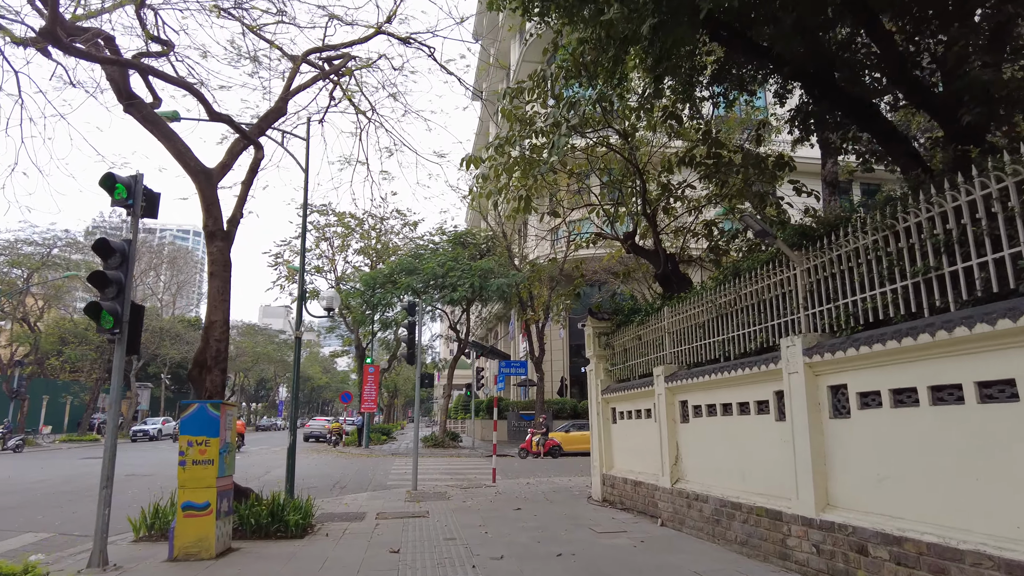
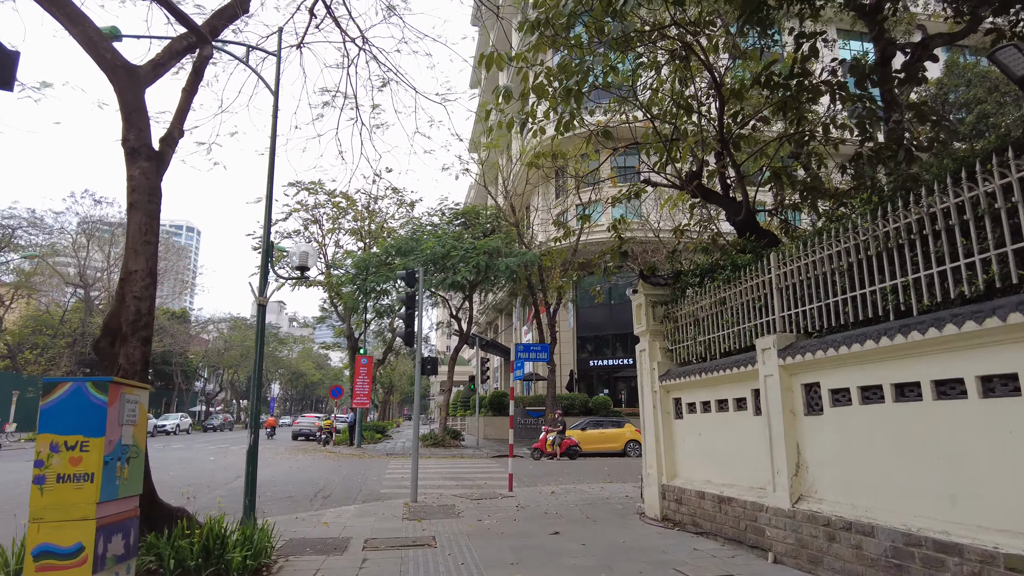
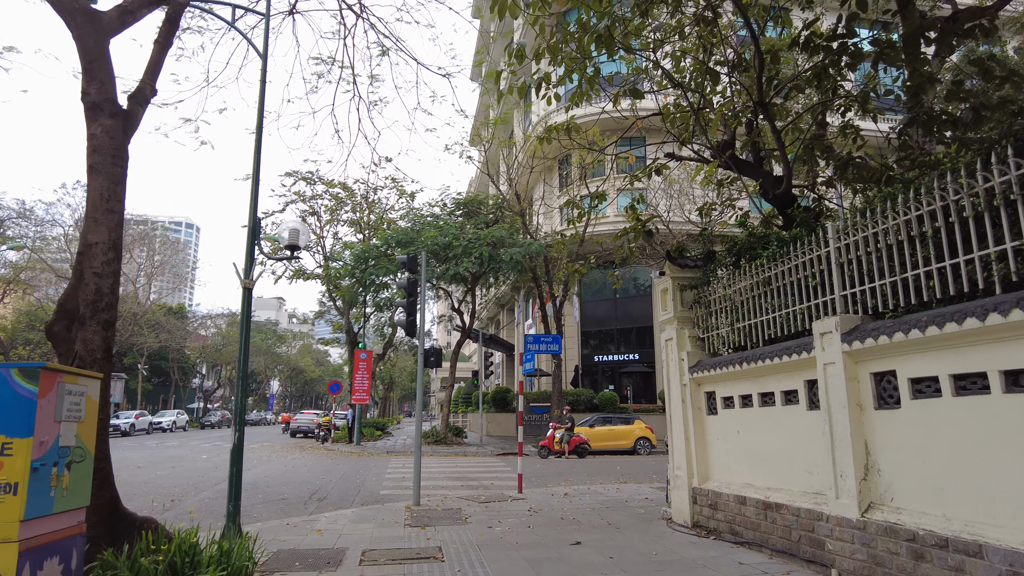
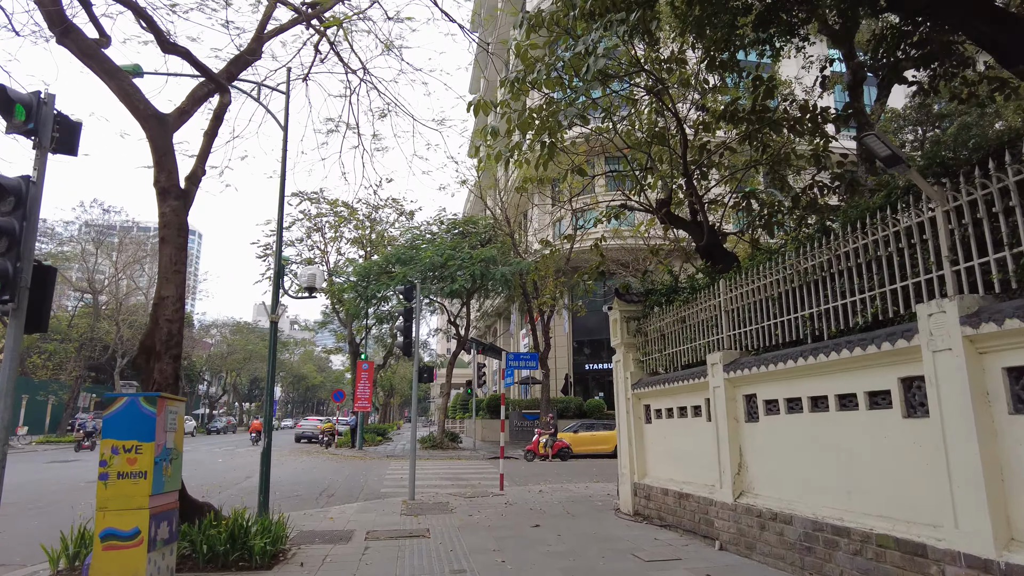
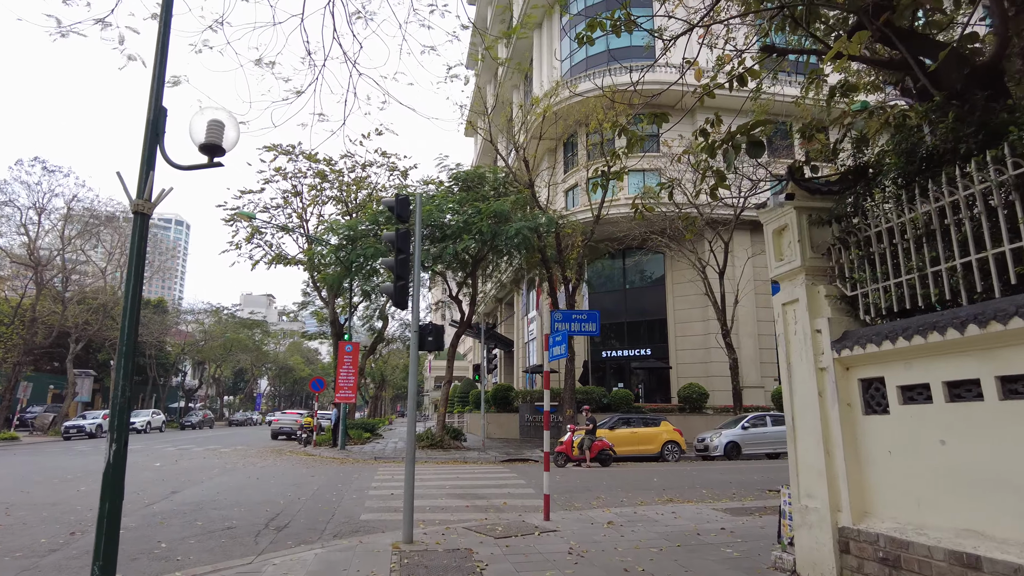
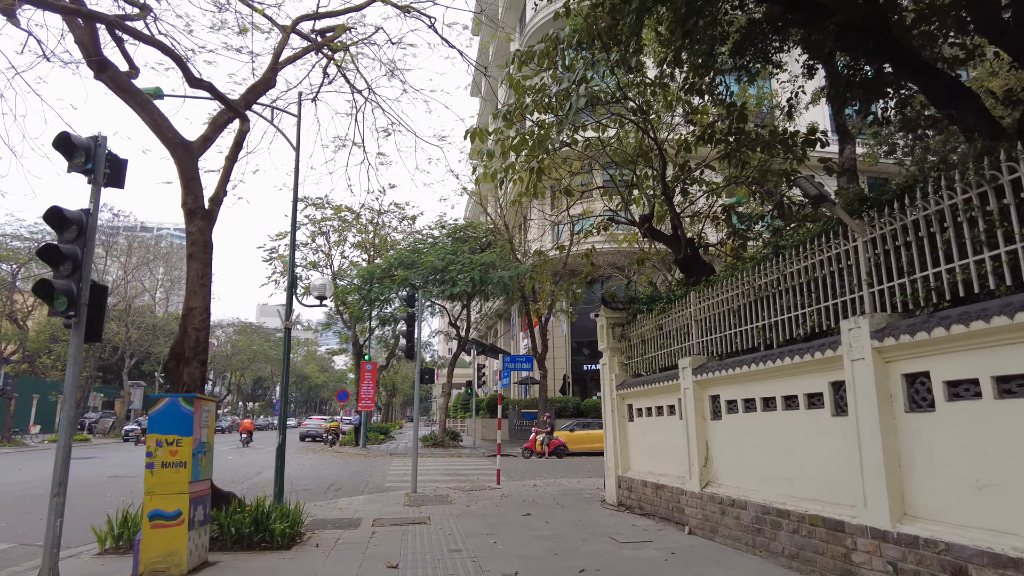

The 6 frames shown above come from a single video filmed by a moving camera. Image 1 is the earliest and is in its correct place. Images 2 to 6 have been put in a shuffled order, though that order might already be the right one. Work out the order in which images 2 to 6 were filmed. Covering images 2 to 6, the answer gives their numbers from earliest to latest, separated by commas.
6, 4, 2, 3, 5
